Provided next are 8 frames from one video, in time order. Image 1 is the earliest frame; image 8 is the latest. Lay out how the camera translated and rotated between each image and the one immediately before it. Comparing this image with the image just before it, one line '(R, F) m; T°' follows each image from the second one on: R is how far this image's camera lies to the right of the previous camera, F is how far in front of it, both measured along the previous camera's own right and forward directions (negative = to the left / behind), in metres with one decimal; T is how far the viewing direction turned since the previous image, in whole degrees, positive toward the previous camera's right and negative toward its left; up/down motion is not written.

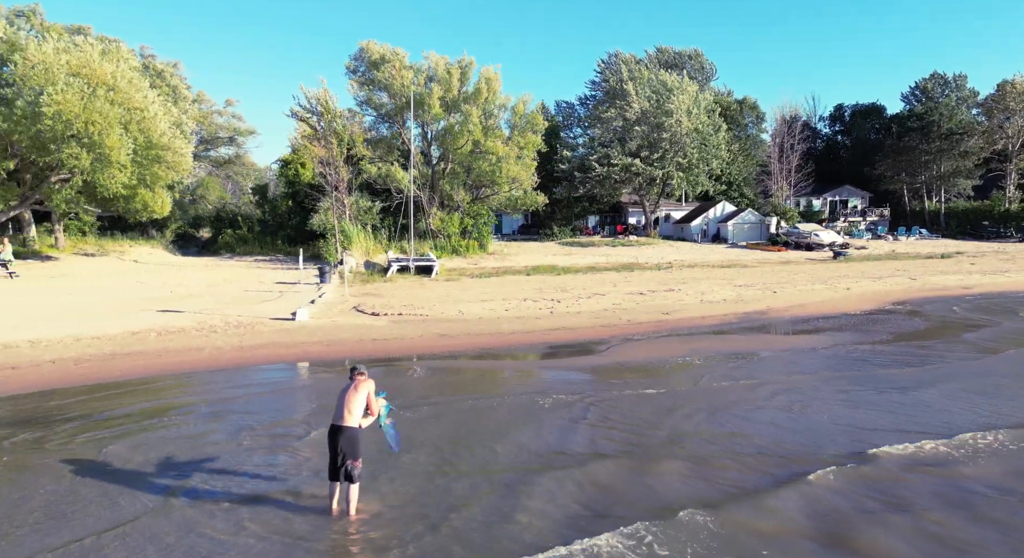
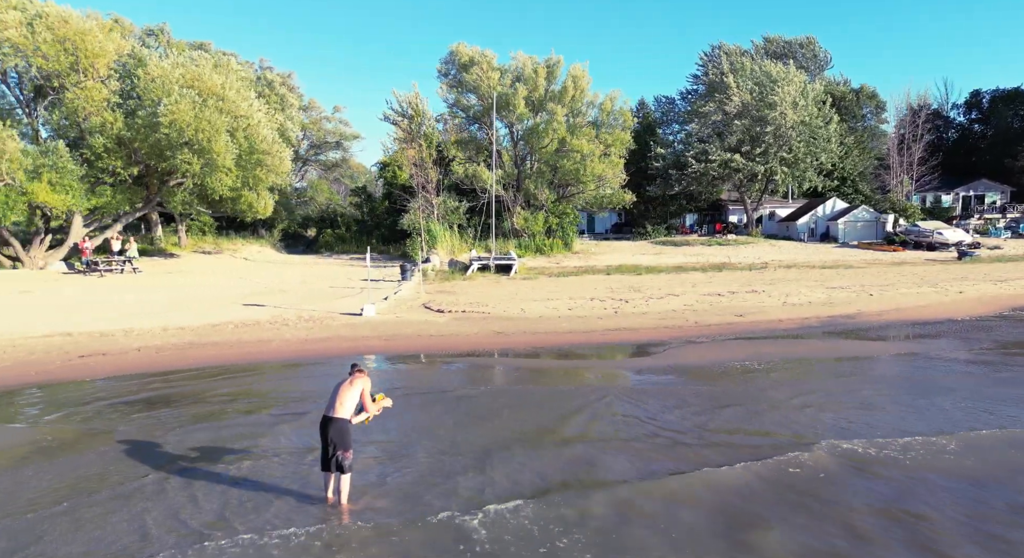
(+1.0, 0.0) m; -9°
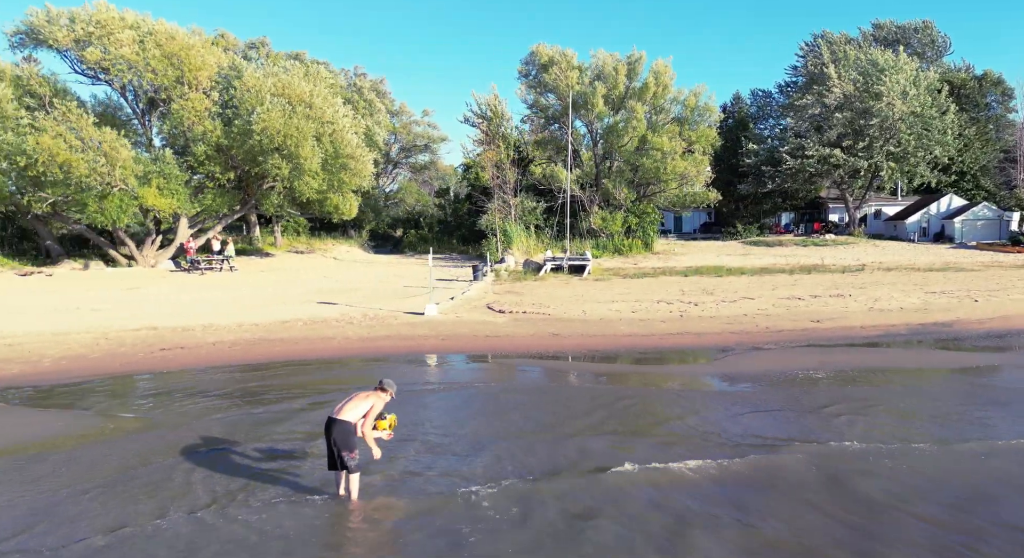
(+0.8, 0.0) m; -8°
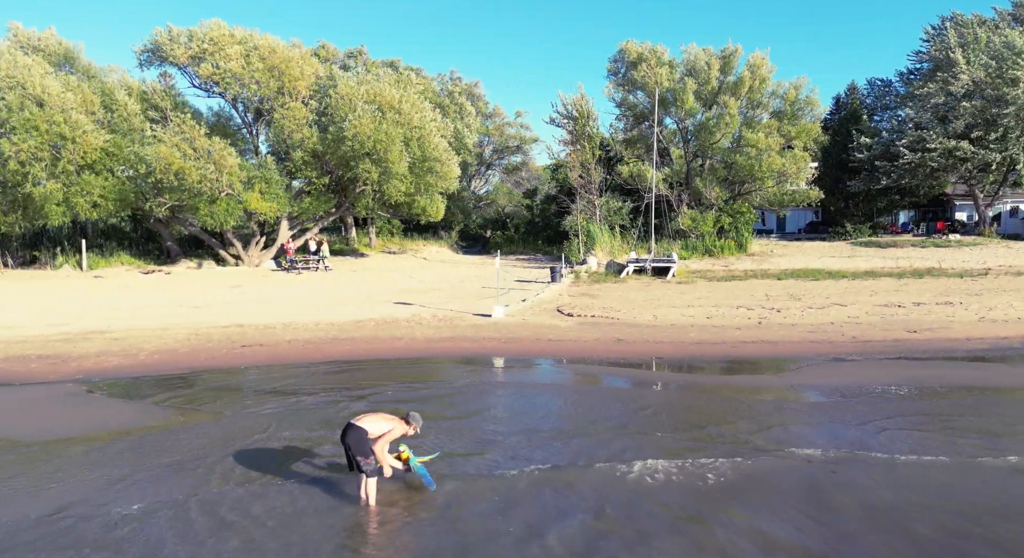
(+0.8, +0.1) m; -9°
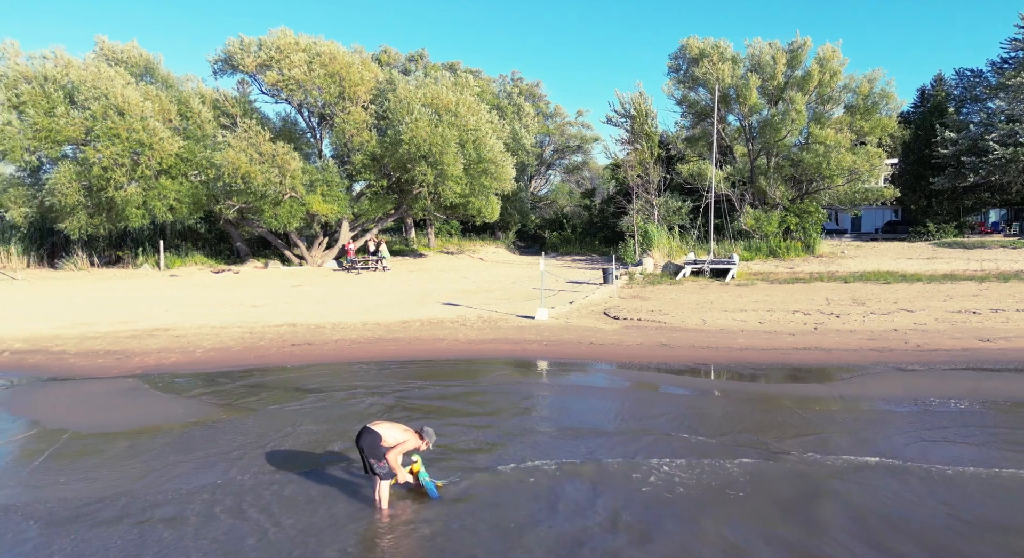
(+0.5, +0.1) m; -6°
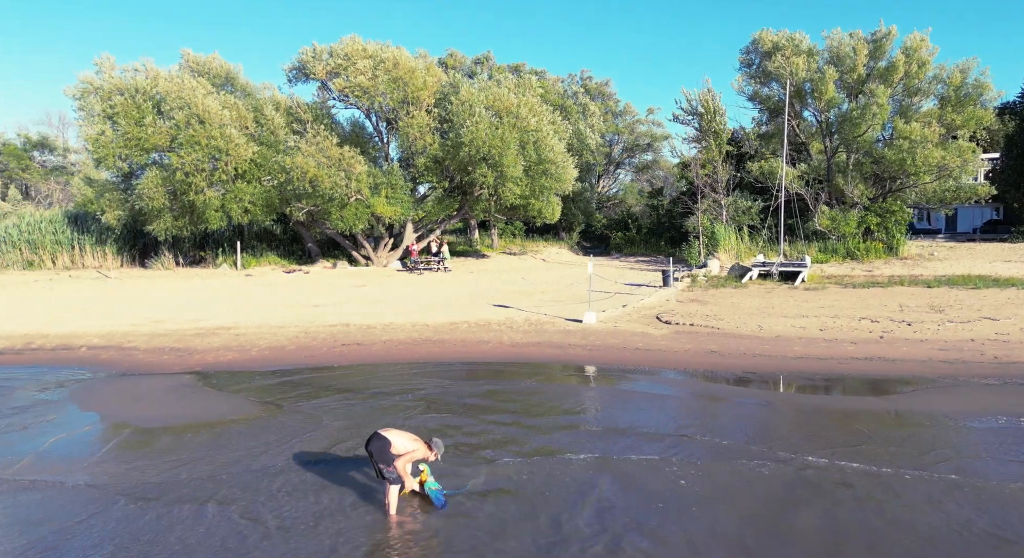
(+0.6, +0.1) m; -6°
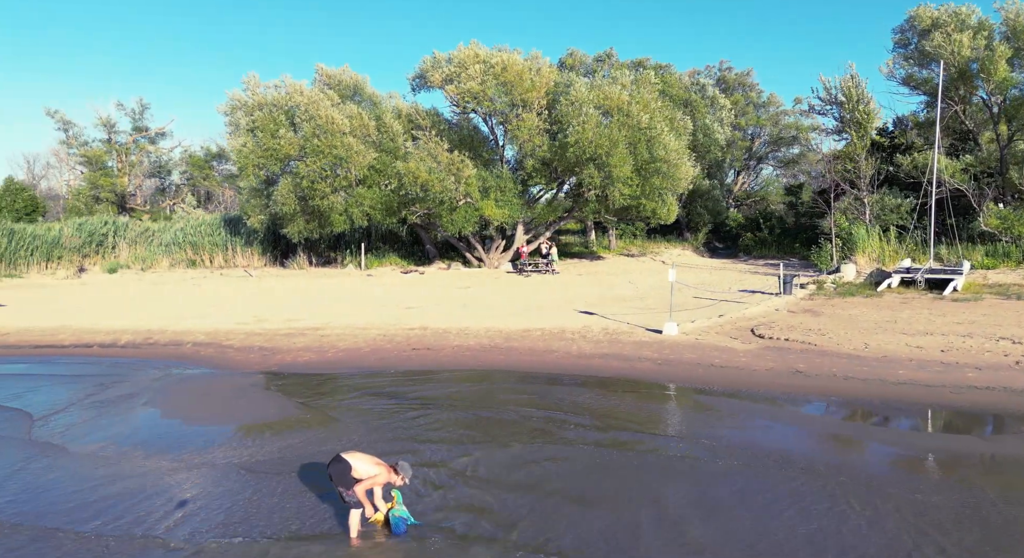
(+1.5, +0.7) m; -13°
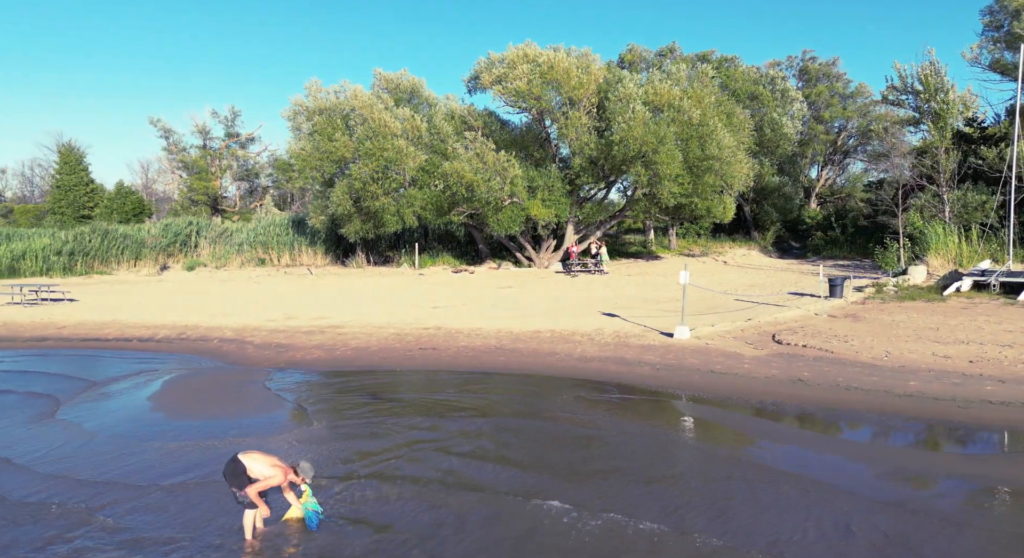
(+1.6, +0.3) m; -7°
